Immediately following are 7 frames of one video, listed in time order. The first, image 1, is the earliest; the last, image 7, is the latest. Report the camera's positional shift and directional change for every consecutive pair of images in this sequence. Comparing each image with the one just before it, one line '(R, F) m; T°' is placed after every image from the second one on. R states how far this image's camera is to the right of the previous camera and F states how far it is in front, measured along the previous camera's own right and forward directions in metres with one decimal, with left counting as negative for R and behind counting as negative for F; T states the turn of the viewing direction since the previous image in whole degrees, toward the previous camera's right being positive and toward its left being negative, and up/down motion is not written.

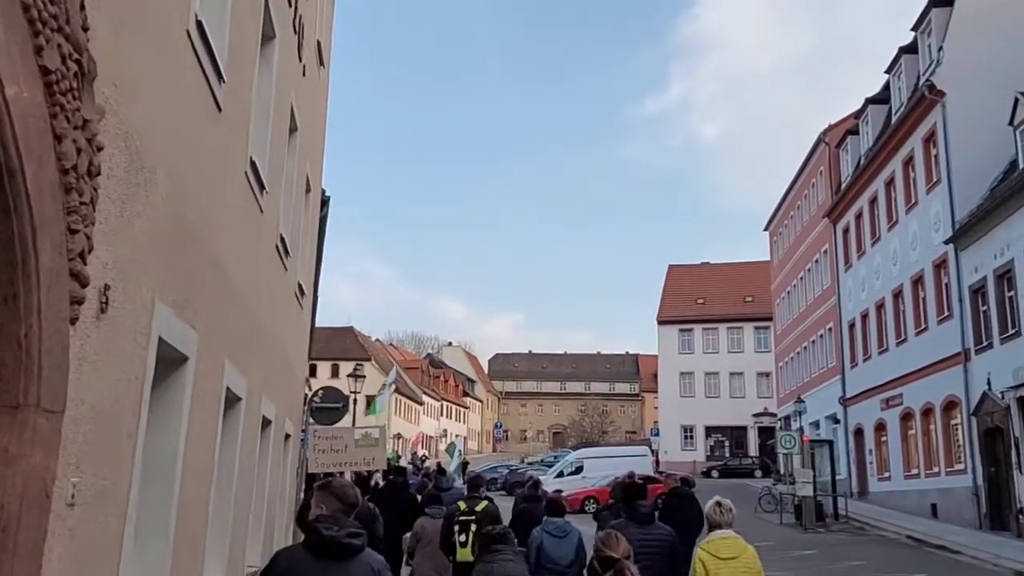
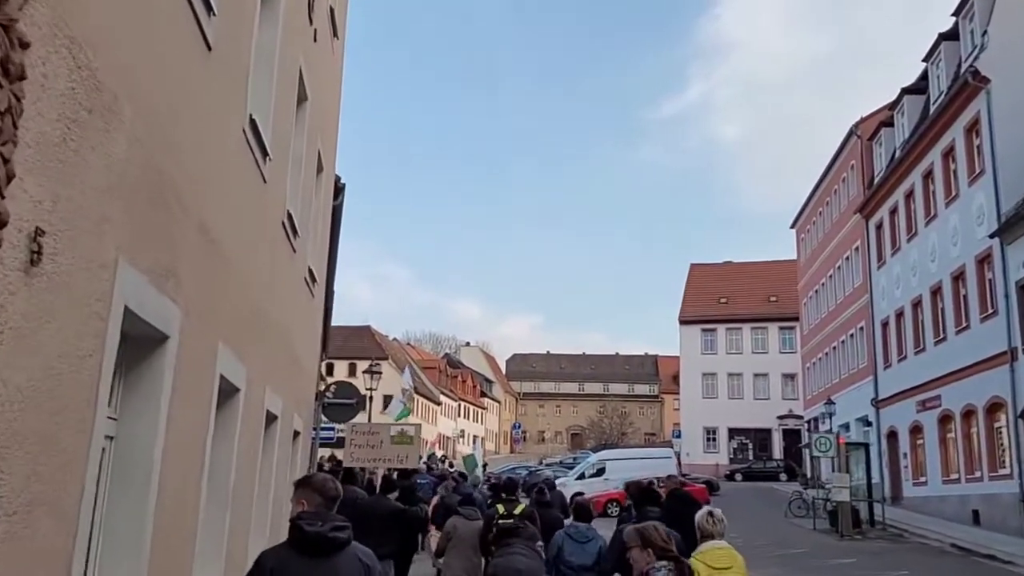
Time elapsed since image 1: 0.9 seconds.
(-0.1, +1.0) m; -1°
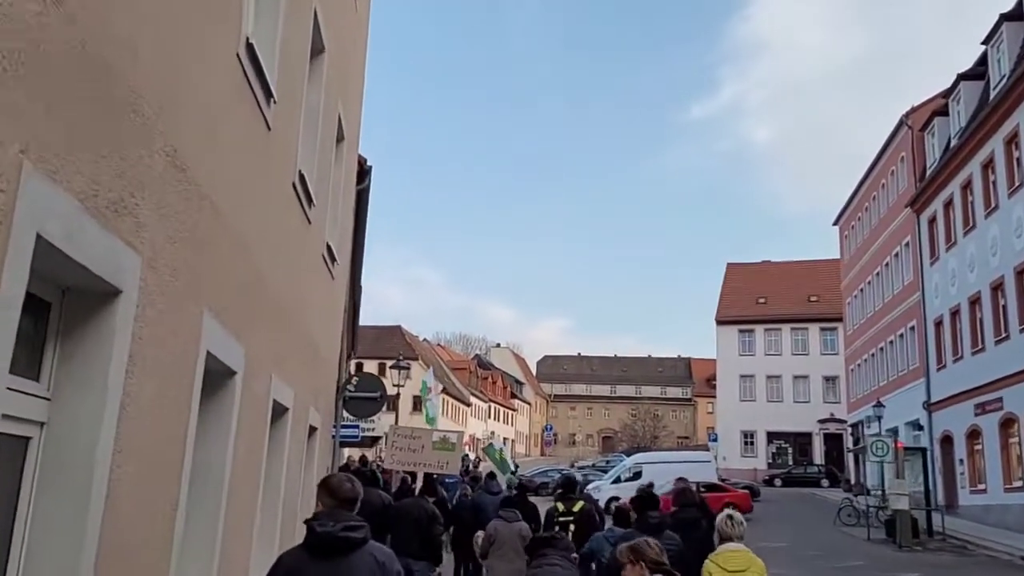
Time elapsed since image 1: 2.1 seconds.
(-0.1, +1.3) m; -2°
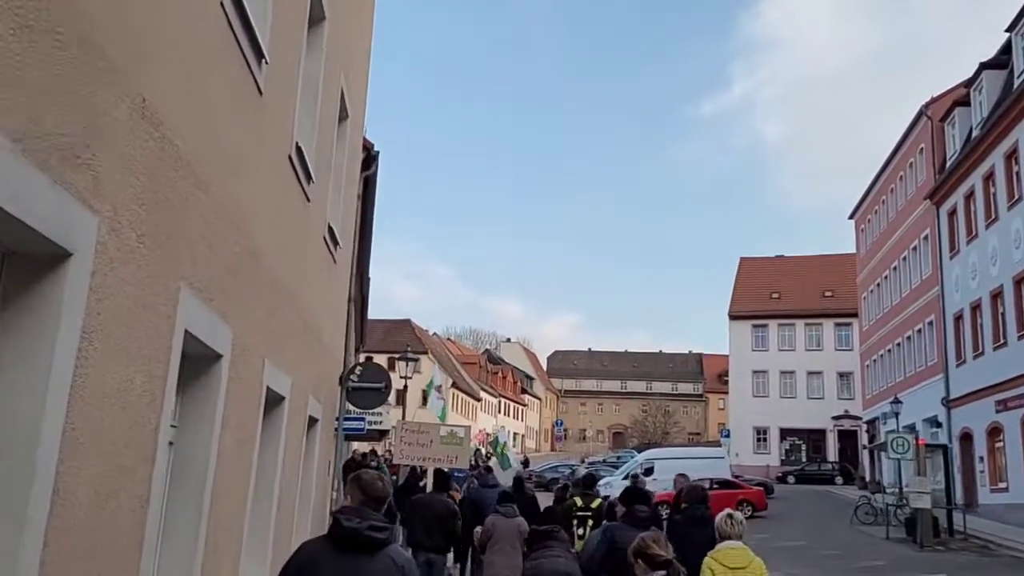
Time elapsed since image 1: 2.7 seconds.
(0.0, +0.5) m; -1°
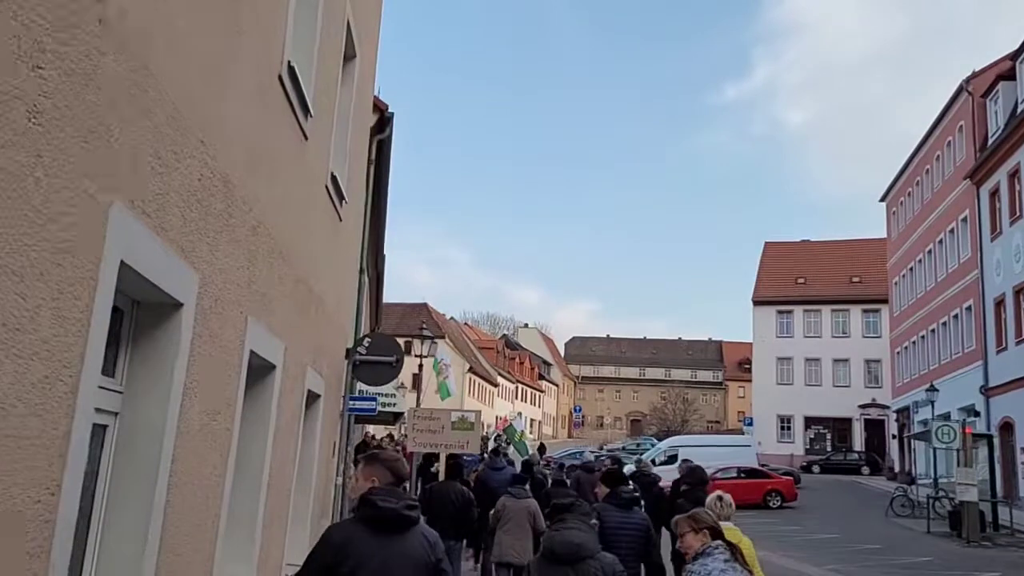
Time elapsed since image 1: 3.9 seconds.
(-0.1, +1.2) m; -1°
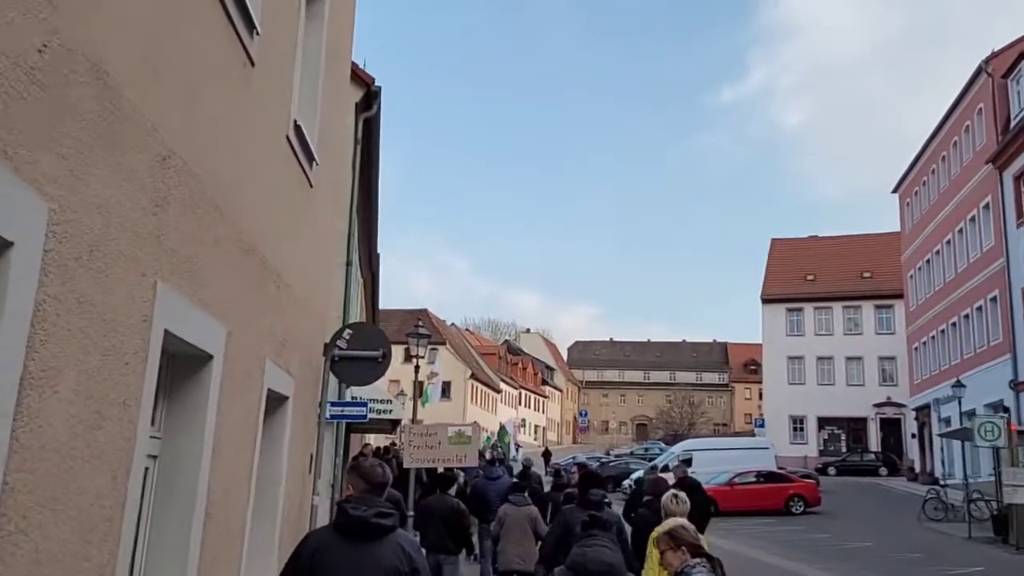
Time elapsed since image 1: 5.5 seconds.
(-0.1, +1.6) m; 0°
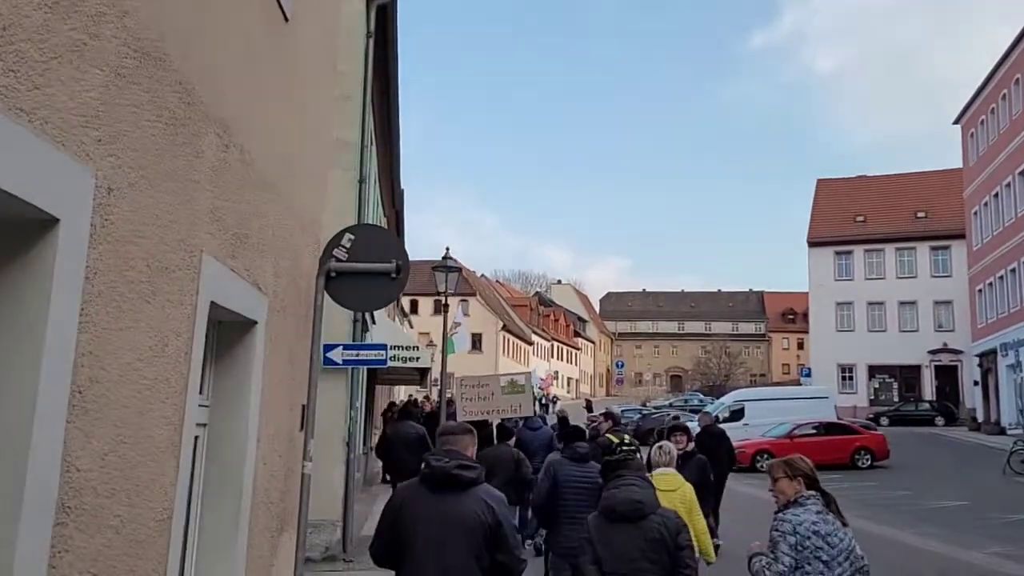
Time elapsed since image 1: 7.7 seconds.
(-0.2, +2.4) m; -2°
